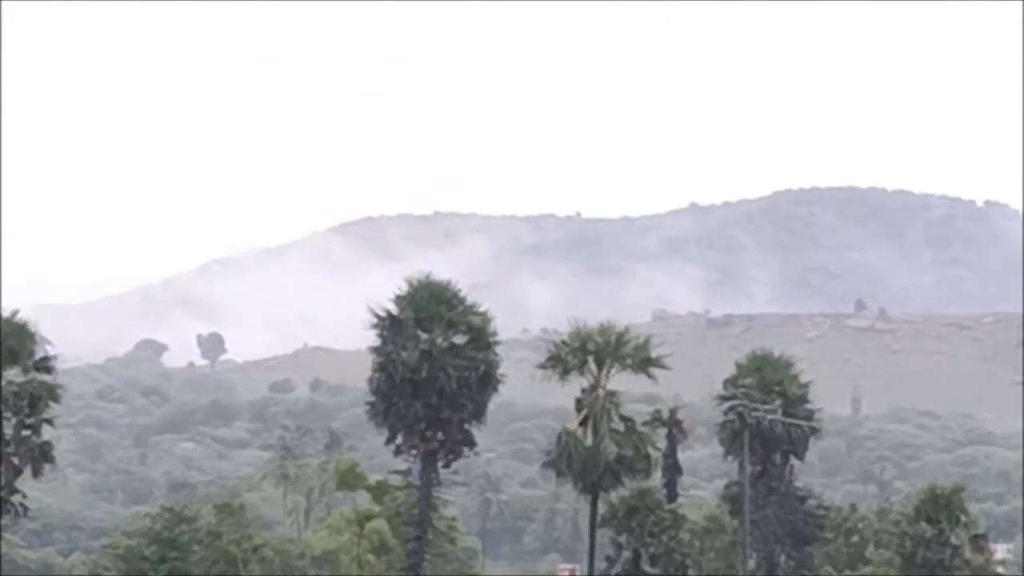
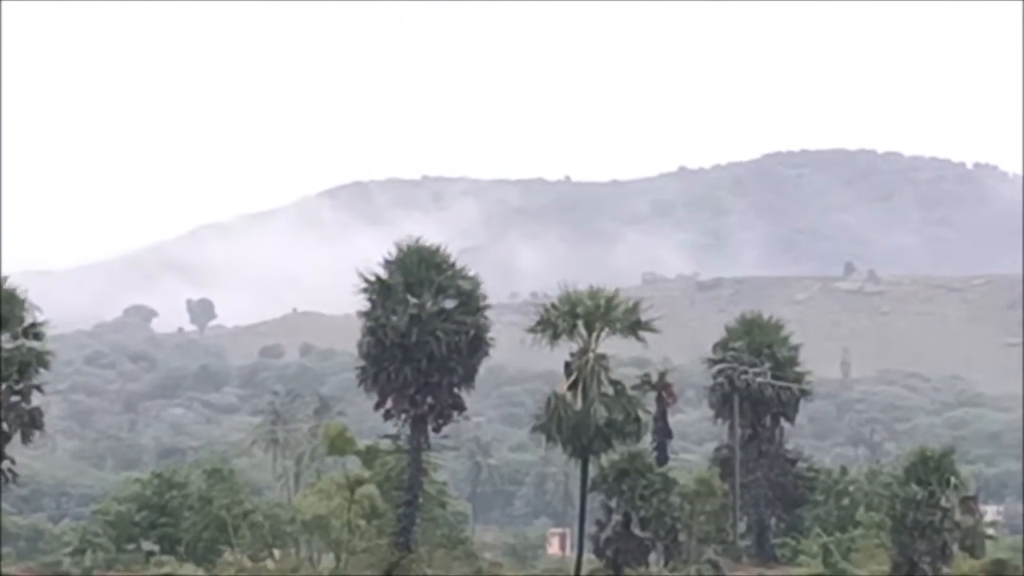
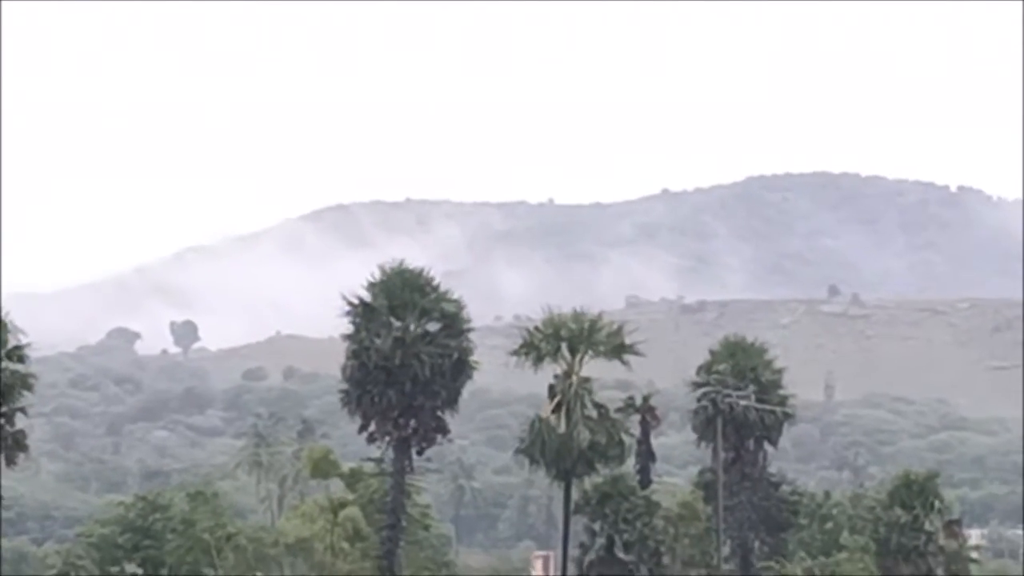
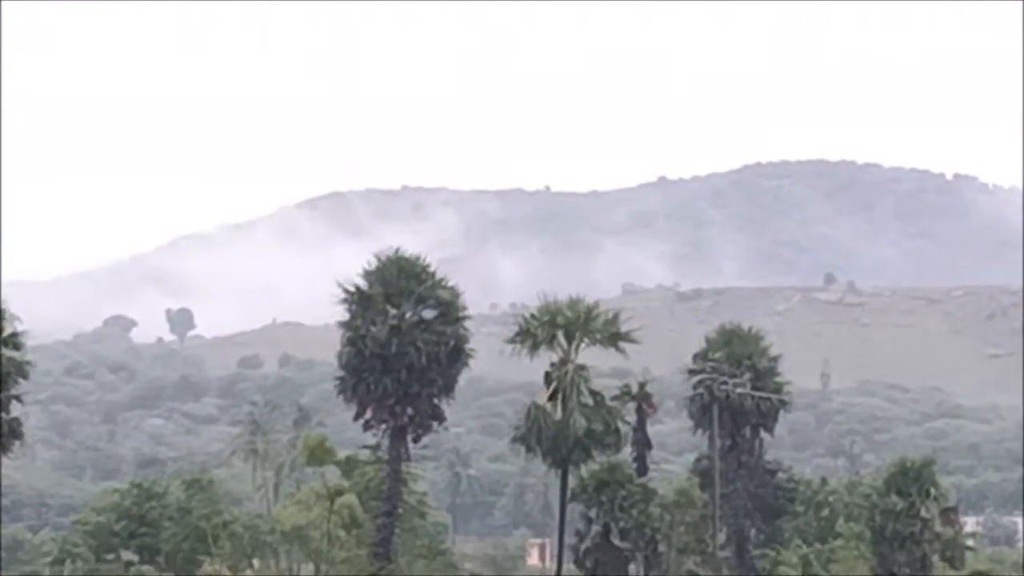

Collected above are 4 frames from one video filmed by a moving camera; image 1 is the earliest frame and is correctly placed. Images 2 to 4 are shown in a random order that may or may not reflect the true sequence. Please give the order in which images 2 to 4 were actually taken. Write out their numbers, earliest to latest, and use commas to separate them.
3, 4, 2
